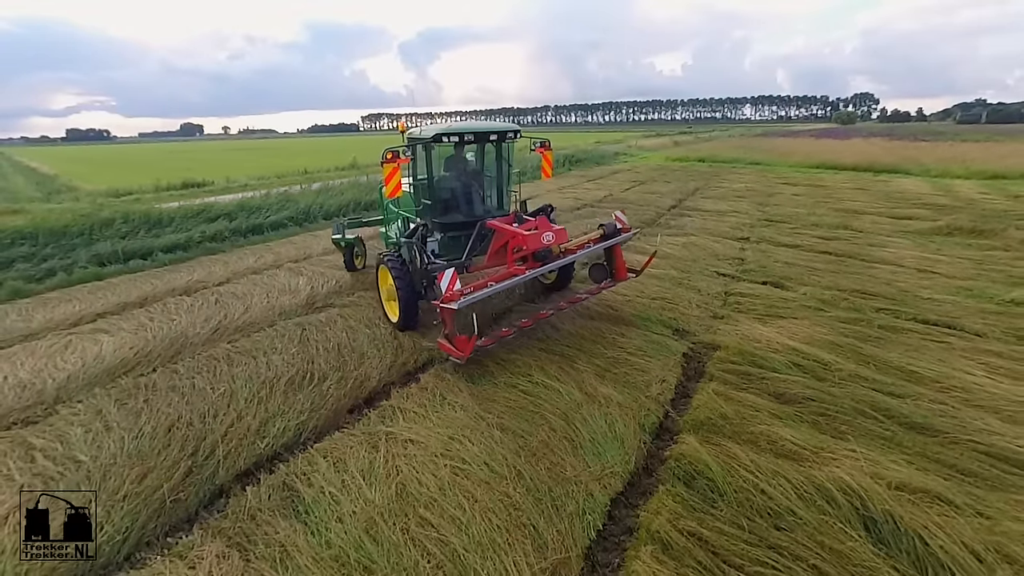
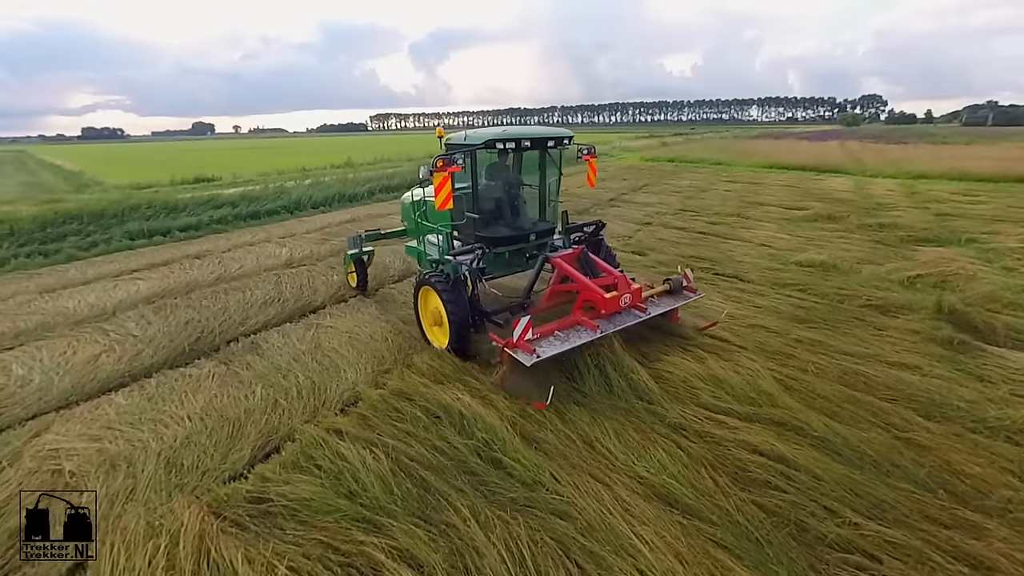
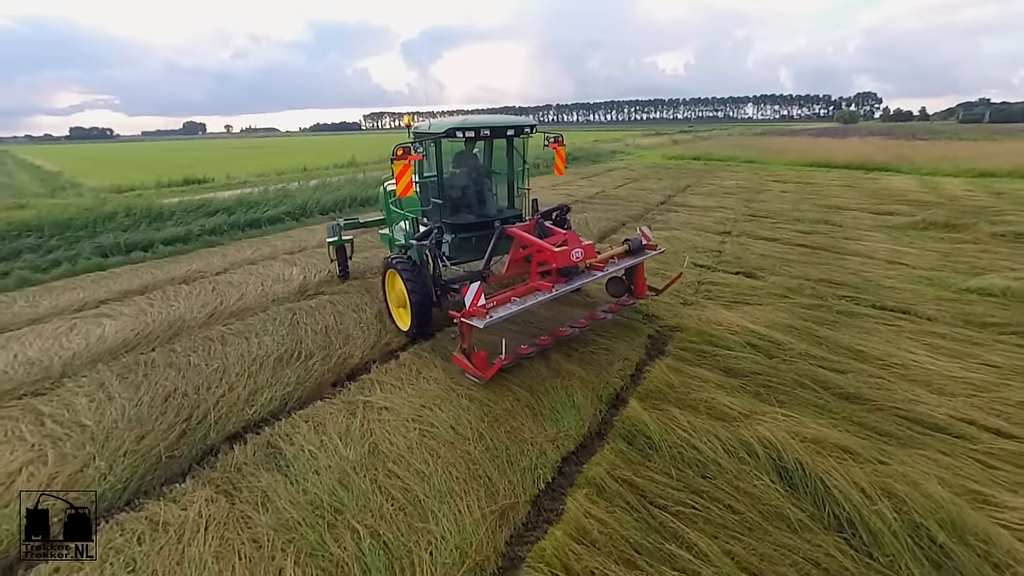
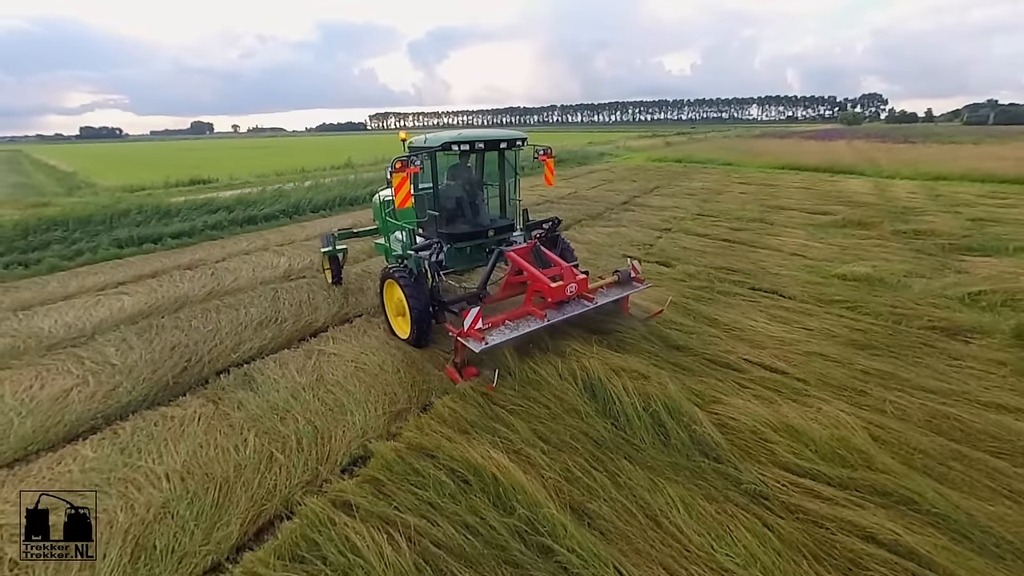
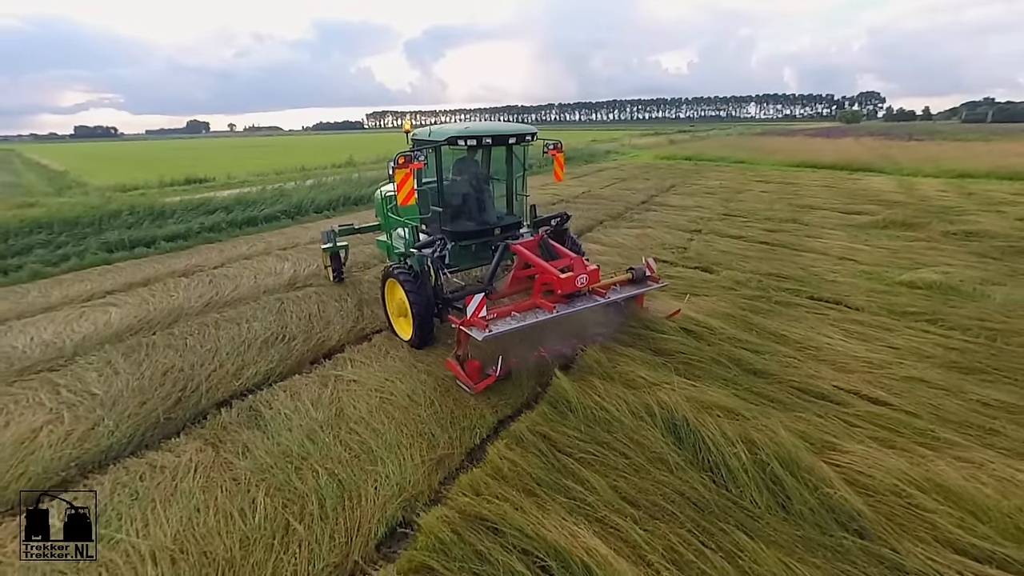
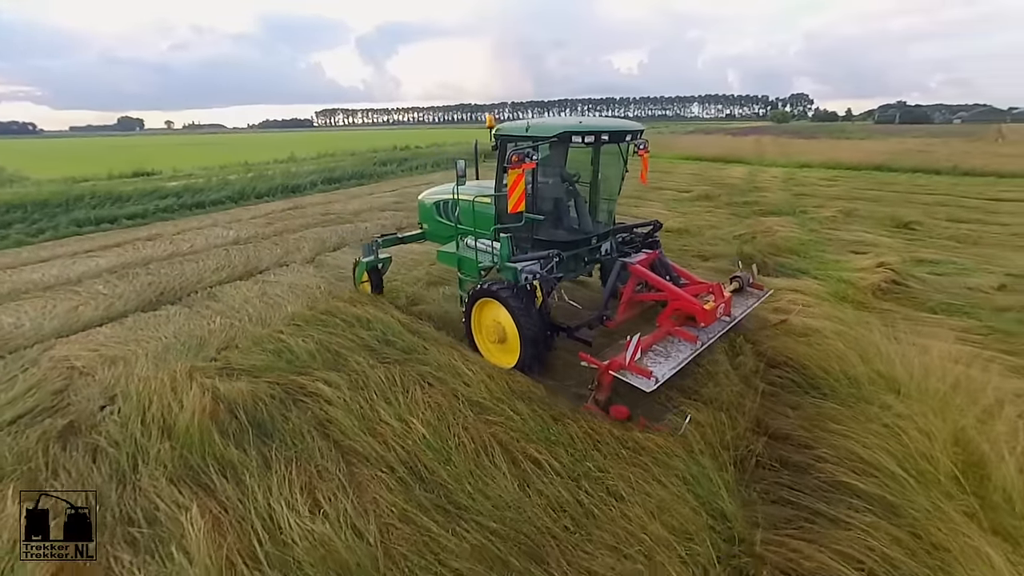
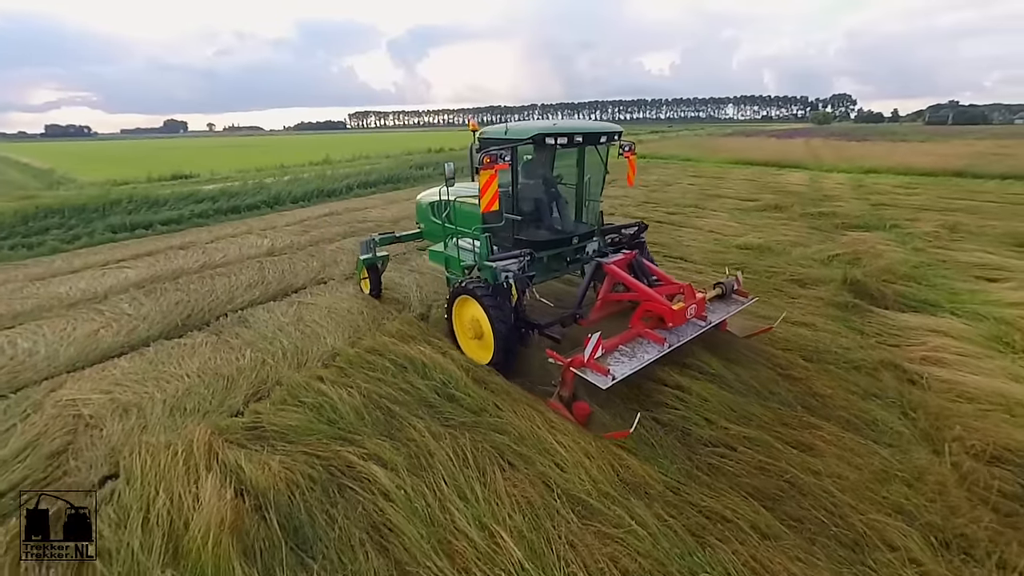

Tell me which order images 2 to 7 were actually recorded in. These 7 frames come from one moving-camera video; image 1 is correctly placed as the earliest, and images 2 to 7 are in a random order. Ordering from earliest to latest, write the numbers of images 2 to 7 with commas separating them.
3, 5, 4, 2, 7, 6
